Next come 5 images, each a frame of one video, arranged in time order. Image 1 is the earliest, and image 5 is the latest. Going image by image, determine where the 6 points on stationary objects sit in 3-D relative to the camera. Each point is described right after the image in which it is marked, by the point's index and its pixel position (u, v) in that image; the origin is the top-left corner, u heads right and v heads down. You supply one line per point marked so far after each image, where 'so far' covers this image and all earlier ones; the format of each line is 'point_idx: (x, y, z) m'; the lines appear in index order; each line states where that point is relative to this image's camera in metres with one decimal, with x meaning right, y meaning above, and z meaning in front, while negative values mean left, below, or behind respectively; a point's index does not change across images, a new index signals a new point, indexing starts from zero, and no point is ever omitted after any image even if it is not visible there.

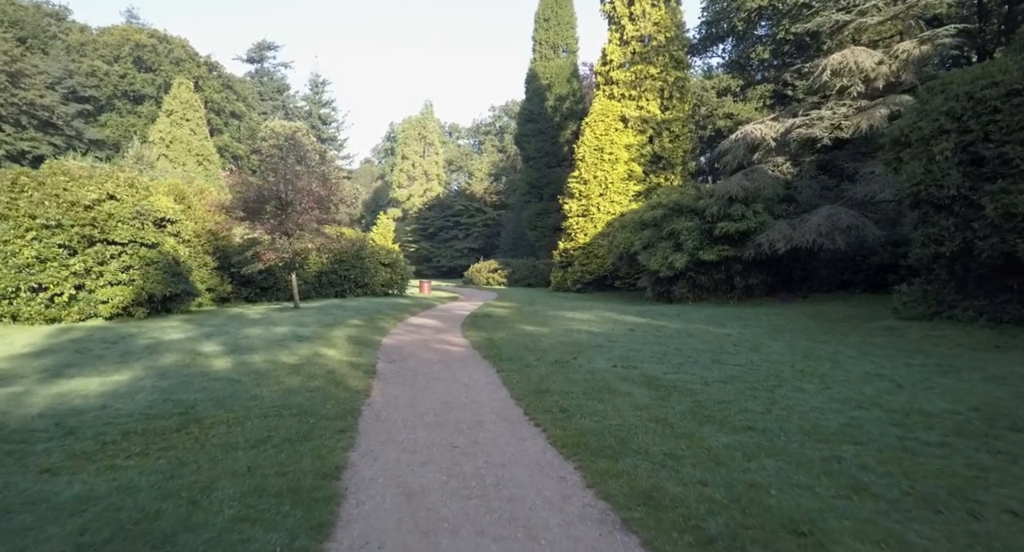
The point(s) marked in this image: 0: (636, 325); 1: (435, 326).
0: (+2.4, -1.0, +10.6) m
1: (-1.6, -1.0, +11.2) m
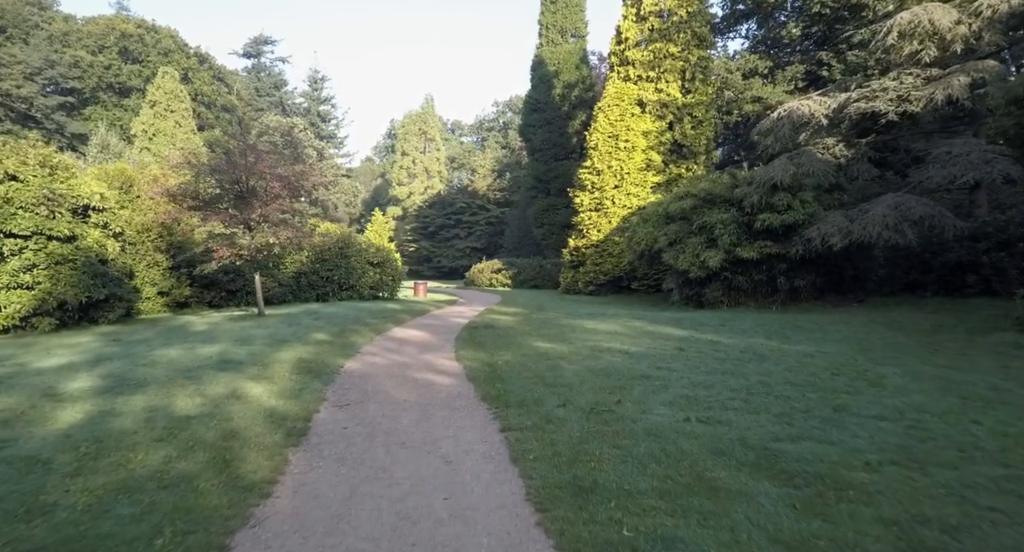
0: (+2.6, -1.0, +8.2) m
1: (-1.5, -1.1, +8.8) m
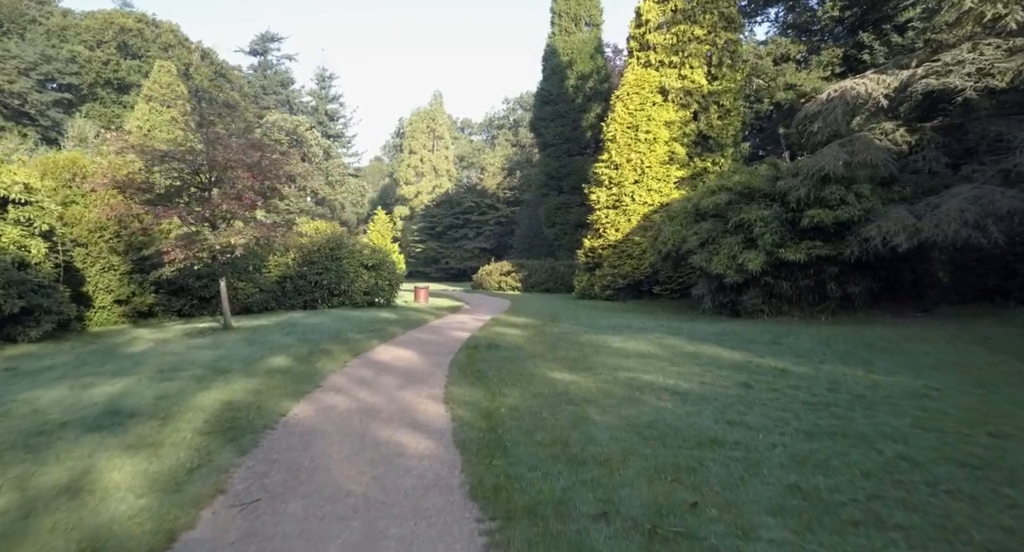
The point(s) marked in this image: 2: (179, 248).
0: (+2.7, -1.1, +6.3) m
1: (-1.4, -1.2, +7.0) m
2: (-6.1, +0.5, +10.0) m
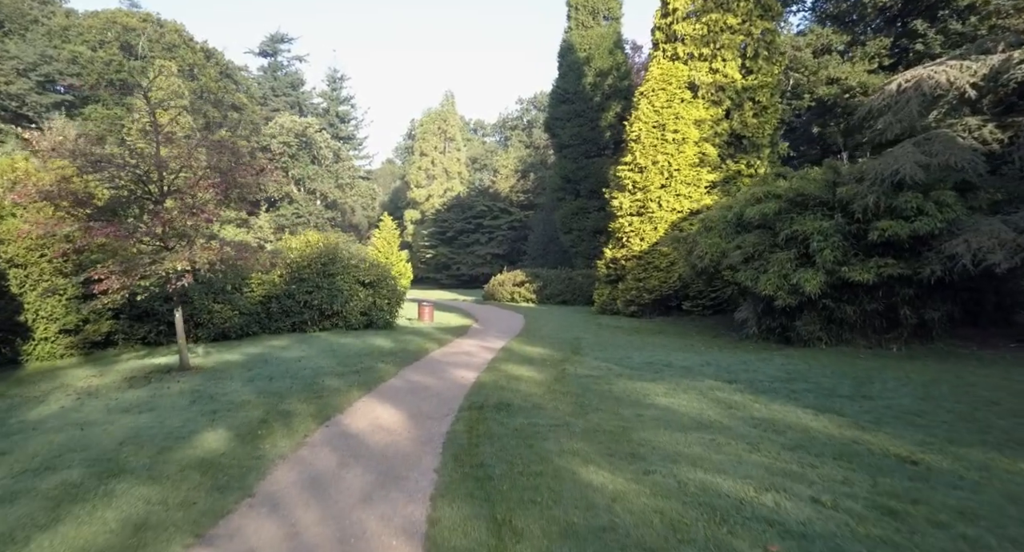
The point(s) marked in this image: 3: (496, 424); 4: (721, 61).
0: (+2.8, -1.6, +4.4) m
1: (-1.2, -1.6, +5.2) m
2: (-5.8, +0.1, +8.3) m
3: (-0.2, -1.6, +5.7) m
4: (+7.5, +7.7, +19.3) m
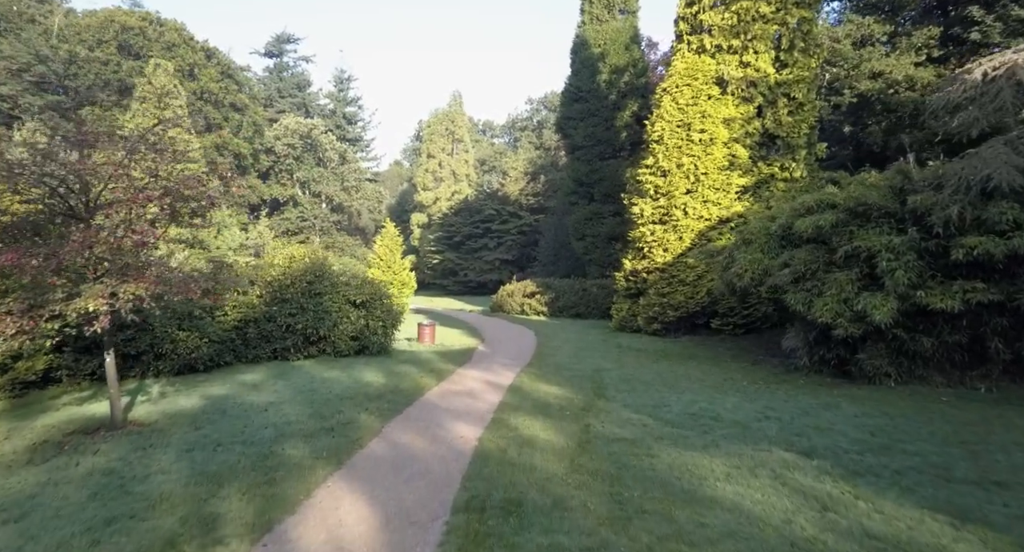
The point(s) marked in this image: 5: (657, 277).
0: (+2.9, -2.0, +2.6) m
1: (-1.1, -2.1, +3.5) m
2: (-5.7, -0.4, +6.7) m
3: (-0.1, -2.0, +4.0) m
4: (+7.8, +7.2, +17.4) m
5: (+4.8, 0.0, +17.7) m
